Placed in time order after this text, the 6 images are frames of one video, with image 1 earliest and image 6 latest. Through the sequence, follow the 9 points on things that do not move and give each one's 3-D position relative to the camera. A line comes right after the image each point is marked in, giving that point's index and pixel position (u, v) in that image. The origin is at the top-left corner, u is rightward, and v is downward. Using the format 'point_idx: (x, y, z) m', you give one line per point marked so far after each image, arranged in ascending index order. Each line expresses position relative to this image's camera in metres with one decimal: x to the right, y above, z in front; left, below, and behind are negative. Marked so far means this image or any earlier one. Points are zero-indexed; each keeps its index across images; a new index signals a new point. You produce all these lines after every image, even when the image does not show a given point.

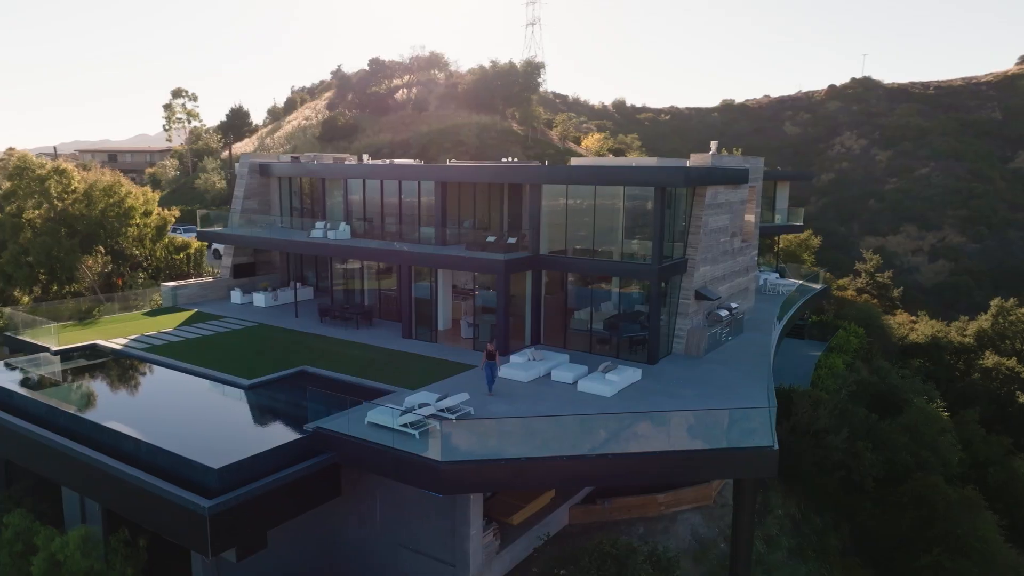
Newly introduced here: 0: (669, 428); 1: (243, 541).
0: (+3.0, -2.7, +13.8) m
1: (-4.8, -4.5, +12.5) m
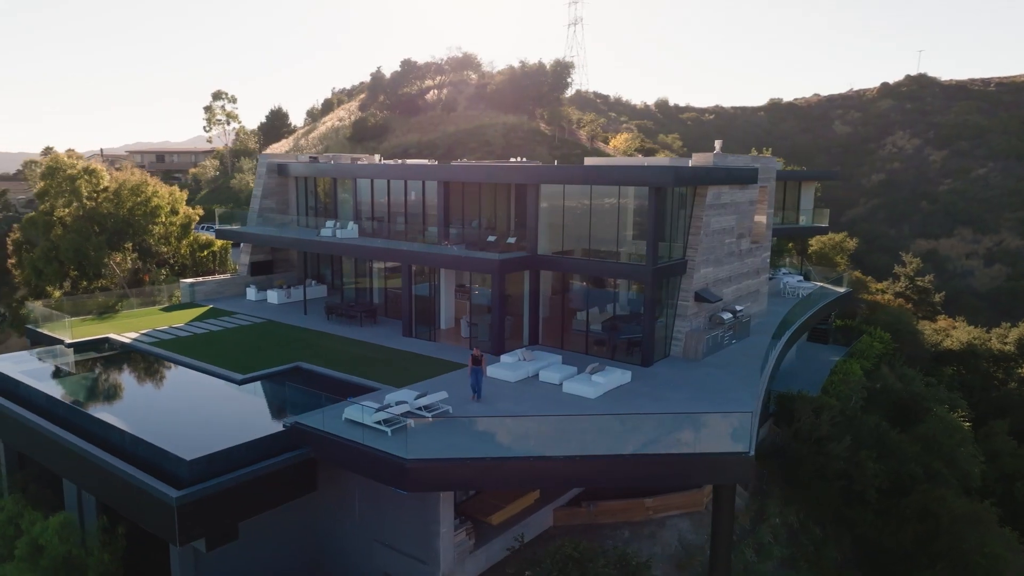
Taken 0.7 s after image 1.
0: (+2.4, -2.7, +13.6) m
1: (-5.4, -4.4, +12.8) m
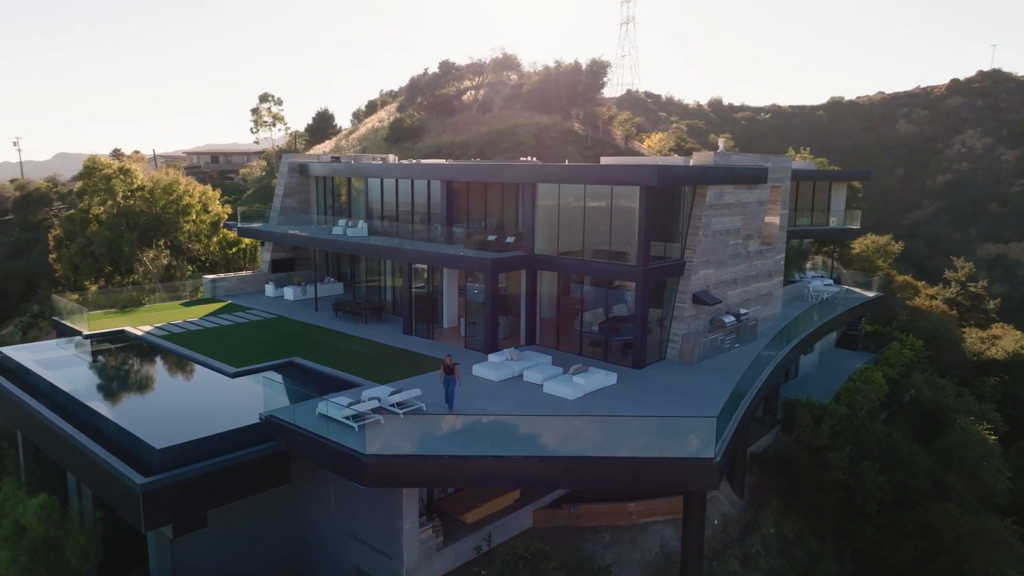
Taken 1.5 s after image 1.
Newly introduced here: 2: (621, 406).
0: (+1.7, -2.8, +13.4) m
1: (-6.2, -4.3, +13.2) m
2: (+2.5, -2.7, +16.2) m
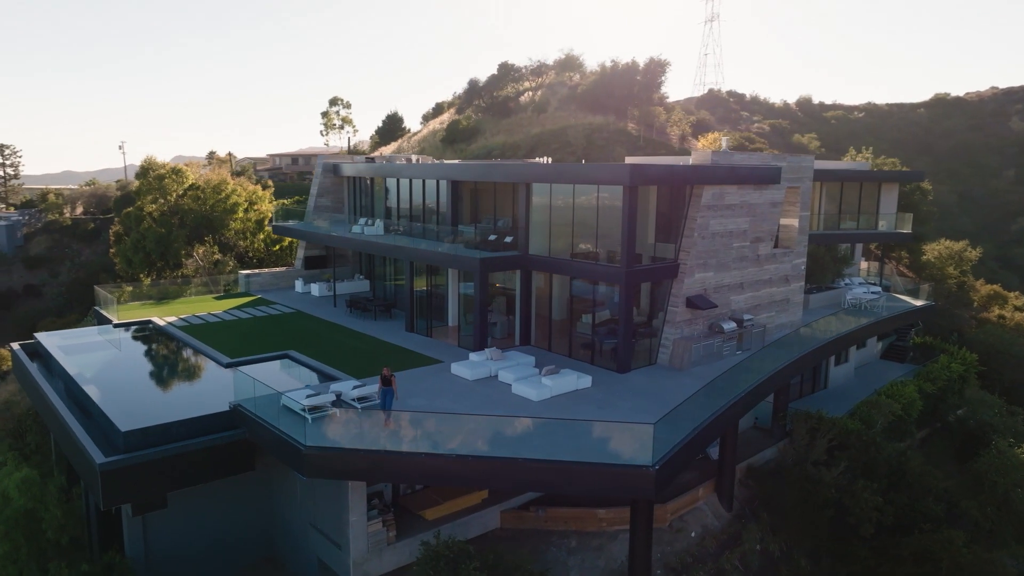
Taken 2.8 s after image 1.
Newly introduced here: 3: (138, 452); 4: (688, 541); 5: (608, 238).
0: (+0.6, -2.8, +13.2) m
1: (-7.4, -4.2, +14.0) m
2: (+1.7, -2.7, +15.8) m
3: (-7.5, -3.3, +14.1) m
4: (+4.2, -6.0, +16.7) m
5: (+2.6, +1.3, +18.8) m
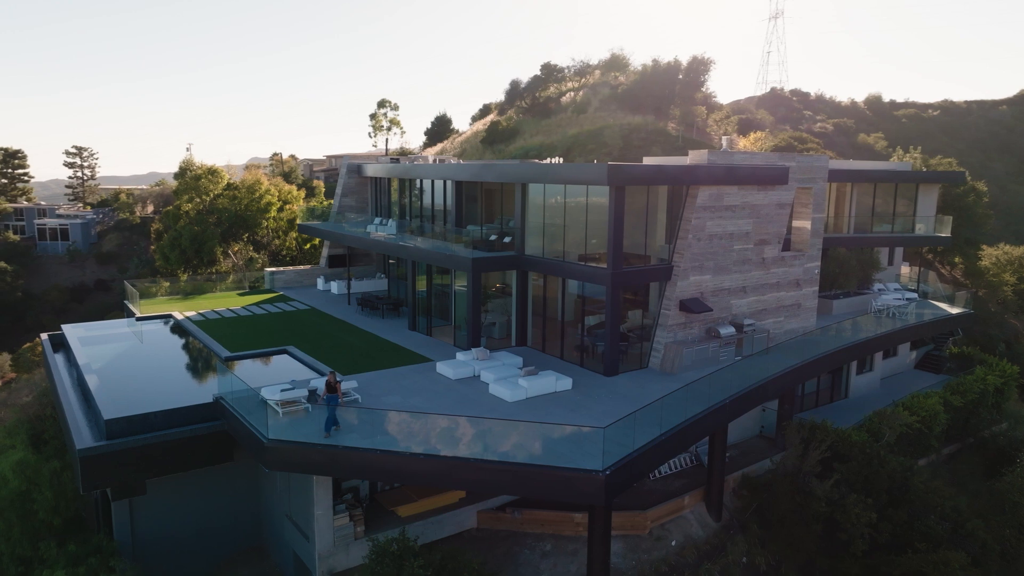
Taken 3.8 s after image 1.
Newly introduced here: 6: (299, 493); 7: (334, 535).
0: (-0.3, -2.8, +13.1) m
1: (-8.1, -4.0, +14.6) m
2: (+1.1, -2.7, +15.7) m
3: (-8.2, -3.2, +14.7) m
4: (+3.6, -6.0, +16.3) m
5: (+2.3, +1.3, +18.5) m
6: (-4.6, -4.4, +15.1) m
7: (-3.7, -5.1, +14.6) m
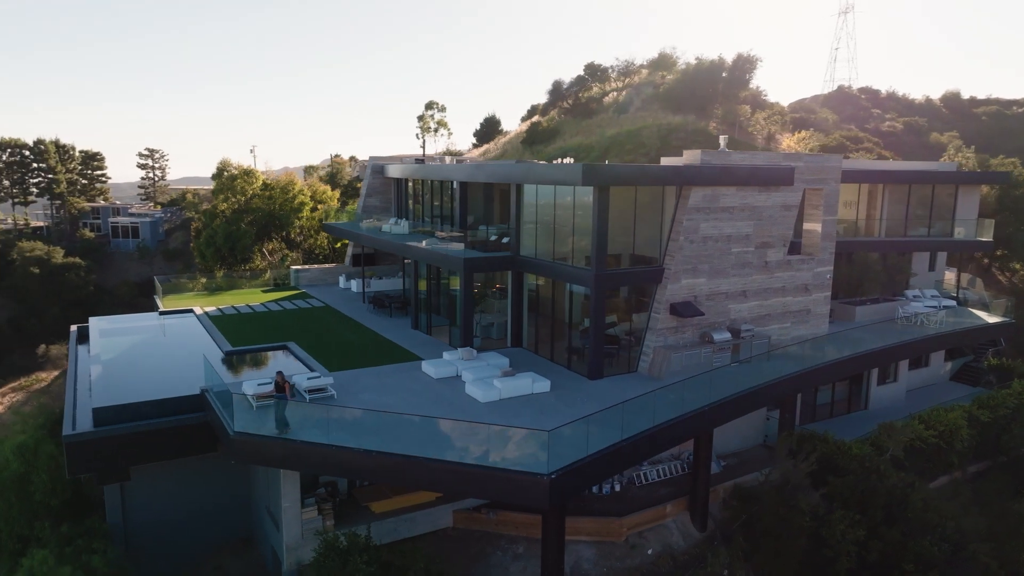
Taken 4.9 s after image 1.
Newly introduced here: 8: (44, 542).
0: (-1.2, -2.8, +13.1) m
1: (-8.9, -3.9, +15.3) m
2: (+0.4, -2.8, +15.6) m
3: (-8.9, -3.0, +15.4) m
4: (+2.9, -6.1, +15.9) m
5: (+2.0, +1.2, +18.3) m
6: (-5.3, -4.3, +15.5) m
7: (-4.5, -5.1, +14.9) m
8: (-10.4, -5.6, +15.6) m
